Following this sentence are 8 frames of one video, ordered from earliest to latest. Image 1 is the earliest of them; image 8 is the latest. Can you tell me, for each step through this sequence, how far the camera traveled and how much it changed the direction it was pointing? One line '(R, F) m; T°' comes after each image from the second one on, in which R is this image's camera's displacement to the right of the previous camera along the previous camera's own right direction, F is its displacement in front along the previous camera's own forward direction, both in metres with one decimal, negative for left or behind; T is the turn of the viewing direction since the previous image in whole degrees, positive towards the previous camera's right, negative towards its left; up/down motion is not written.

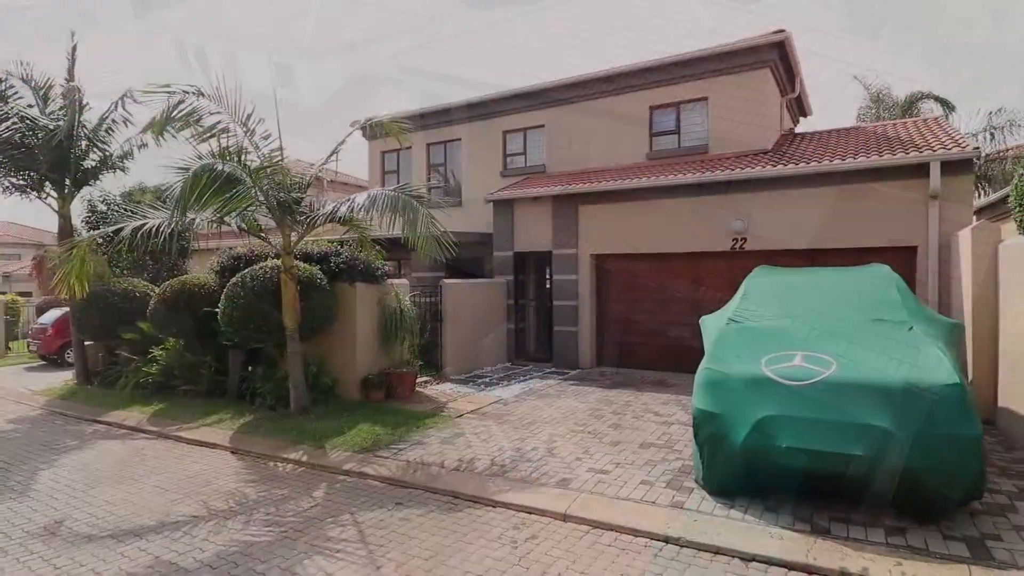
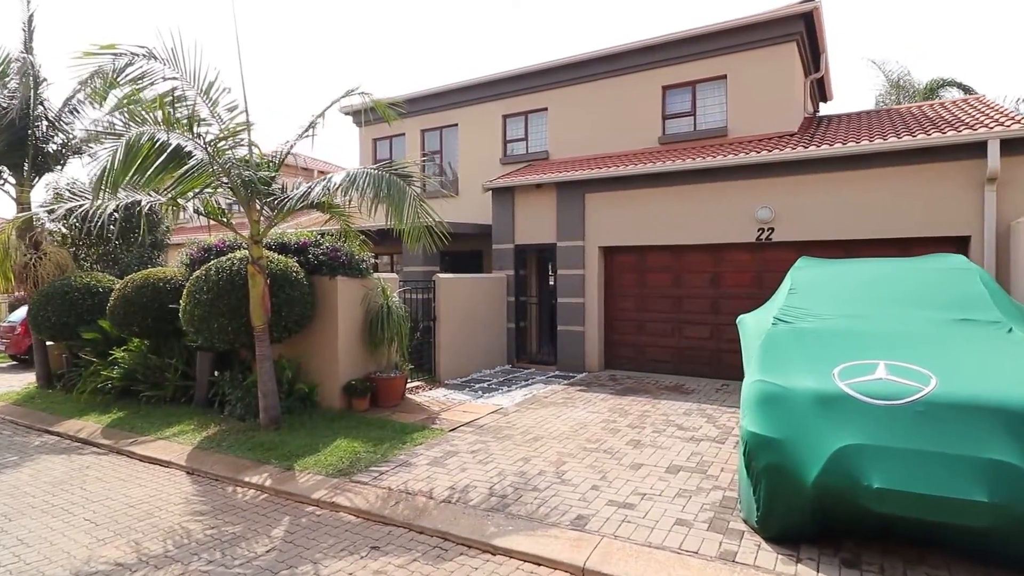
(0.0, +1.0) m; 0°
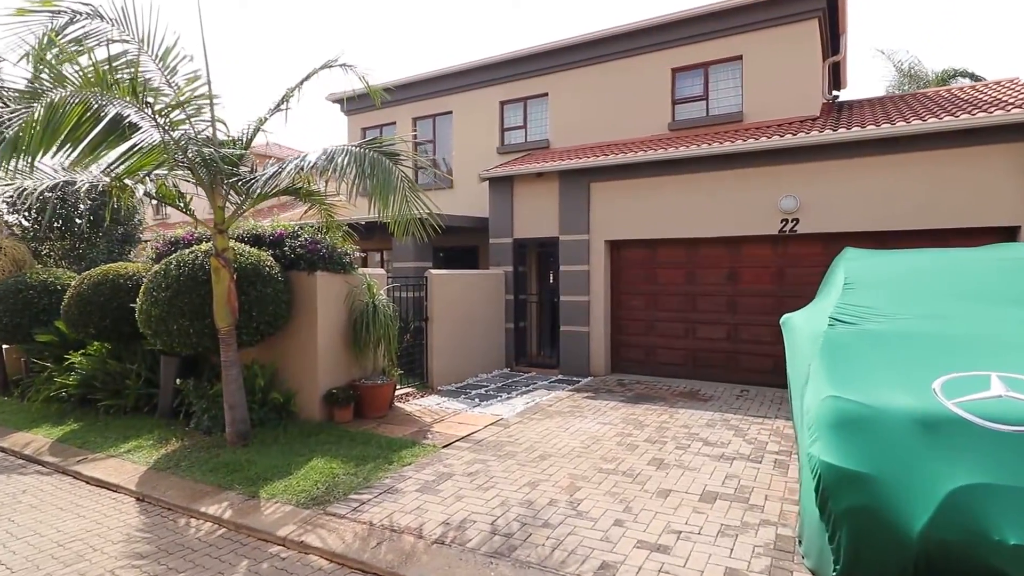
(-0.1, +0.8) m; +1°
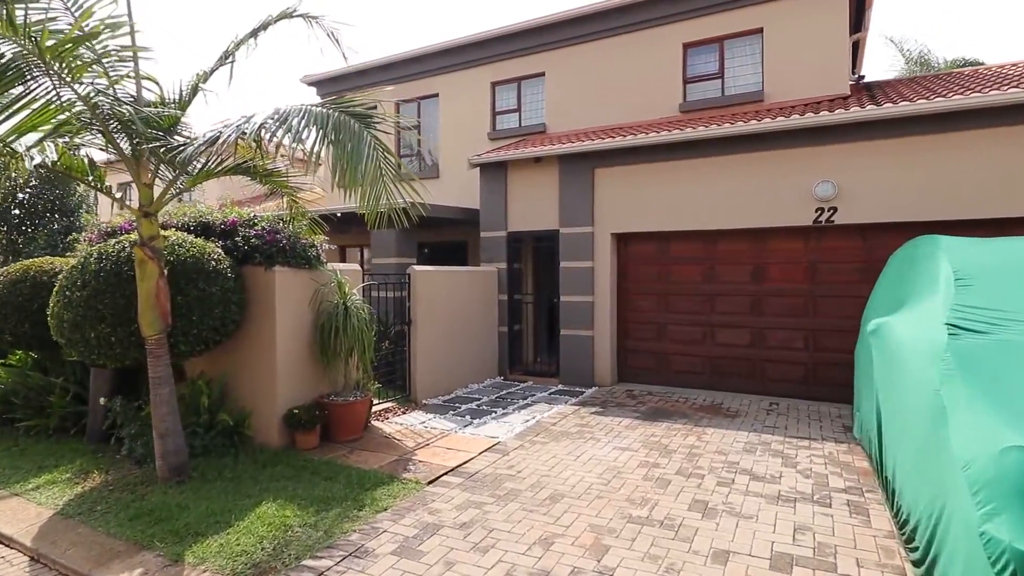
(-0.1, +1.1) m; +1°
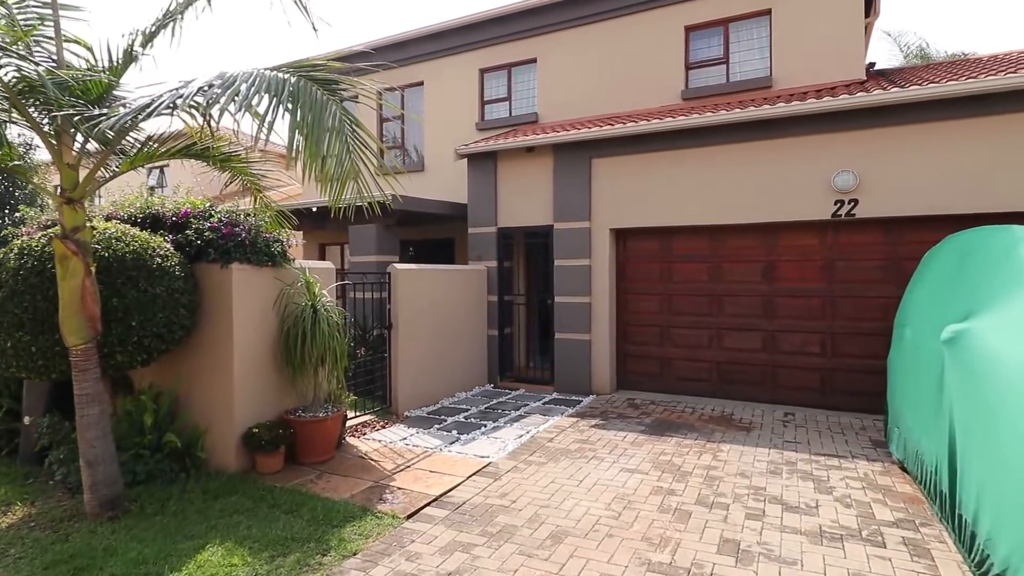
(0.0, +0.7) m; +1°
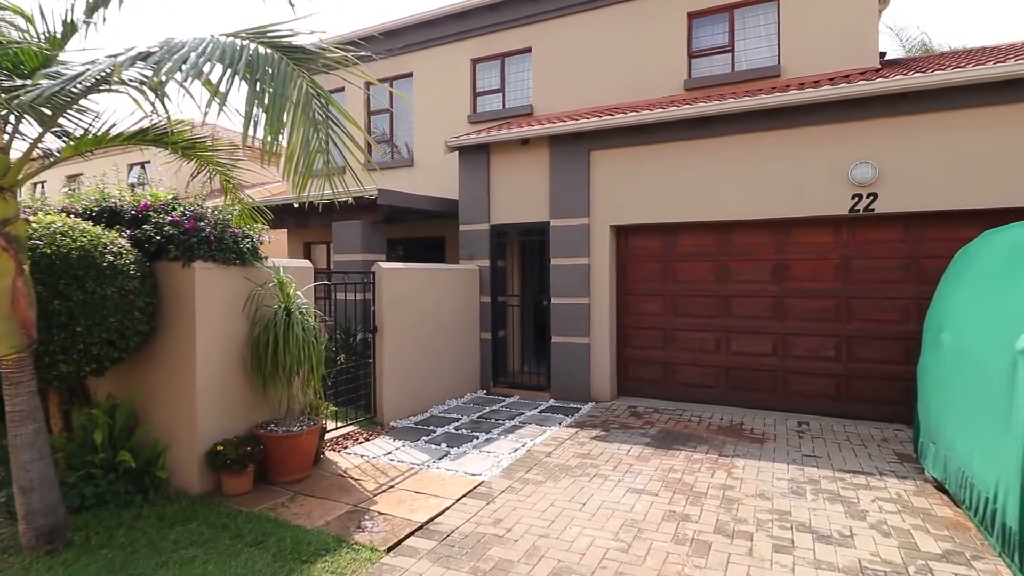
(0.0, +0.5) m; +1°
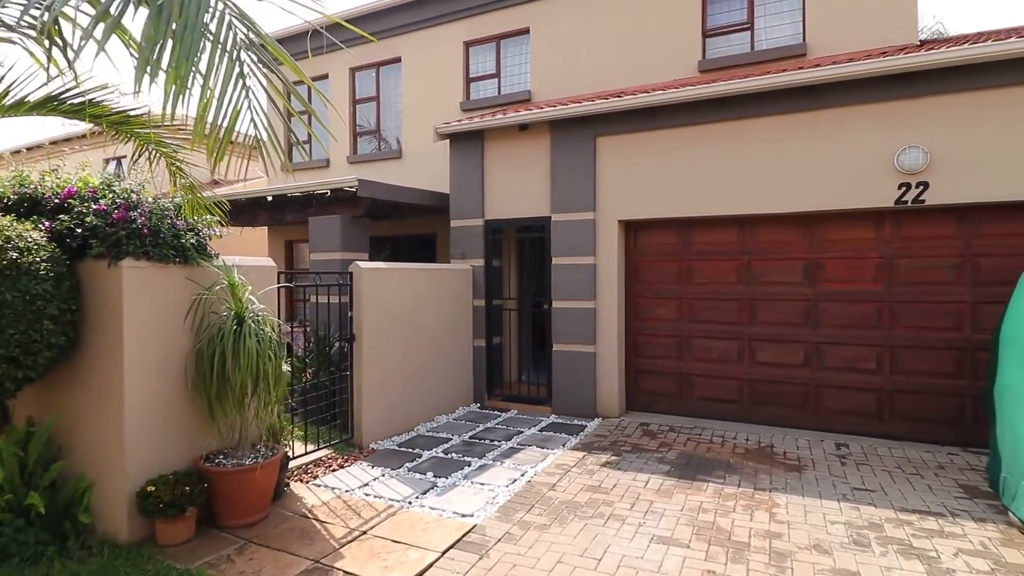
(0.0, +0.8) m; 0°
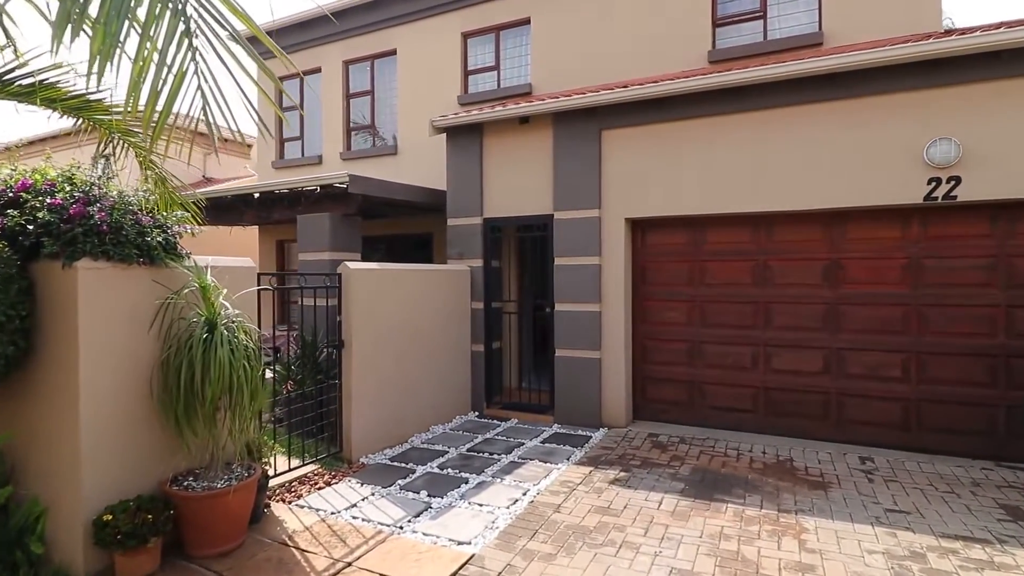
(0.0, +0.4) m; 0°
